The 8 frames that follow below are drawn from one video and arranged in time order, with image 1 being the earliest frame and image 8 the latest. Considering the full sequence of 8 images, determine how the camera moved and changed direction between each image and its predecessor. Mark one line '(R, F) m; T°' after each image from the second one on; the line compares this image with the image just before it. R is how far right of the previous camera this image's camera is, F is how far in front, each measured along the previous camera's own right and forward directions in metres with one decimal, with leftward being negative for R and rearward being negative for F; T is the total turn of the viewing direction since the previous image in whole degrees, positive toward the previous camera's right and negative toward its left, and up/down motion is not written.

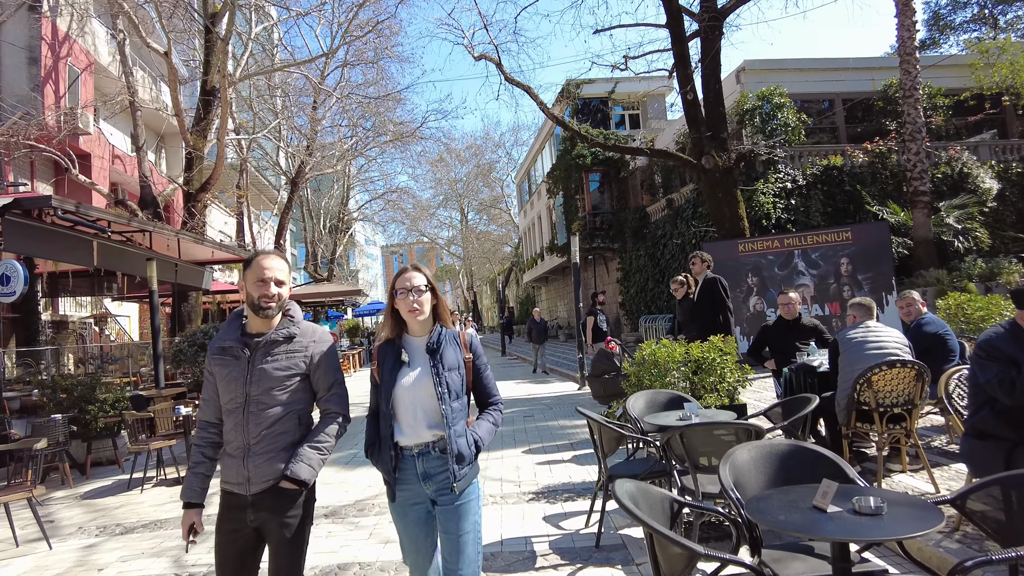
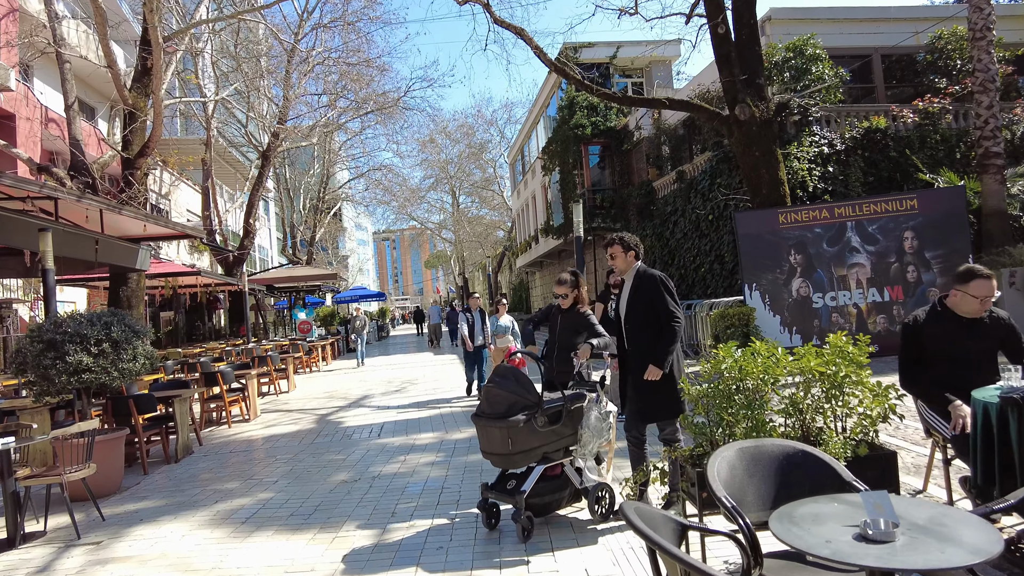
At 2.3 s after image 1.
(+0.1, +2.1) m; +1°
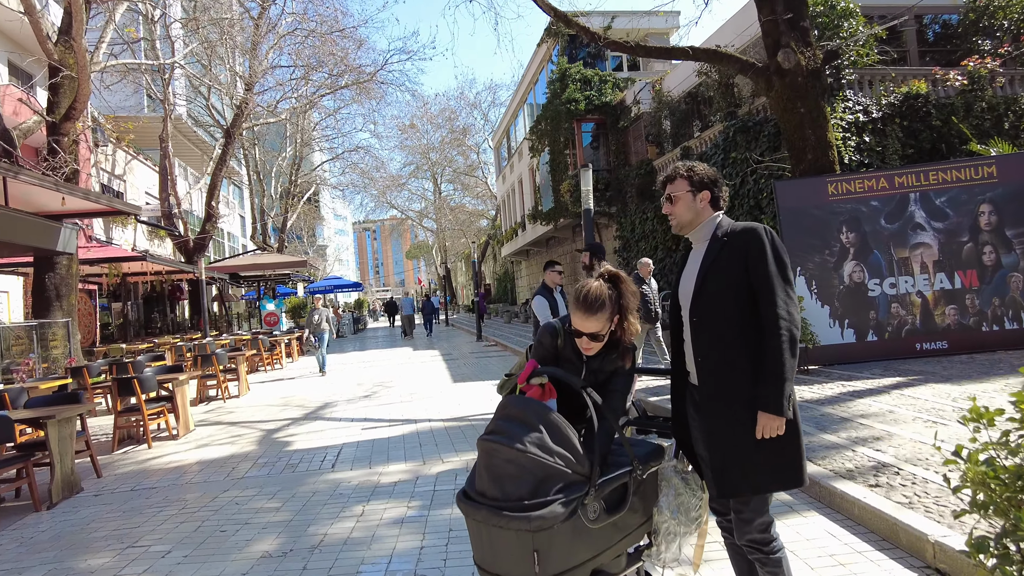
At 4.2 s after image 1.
(-0.1, +1.7) m; +2°
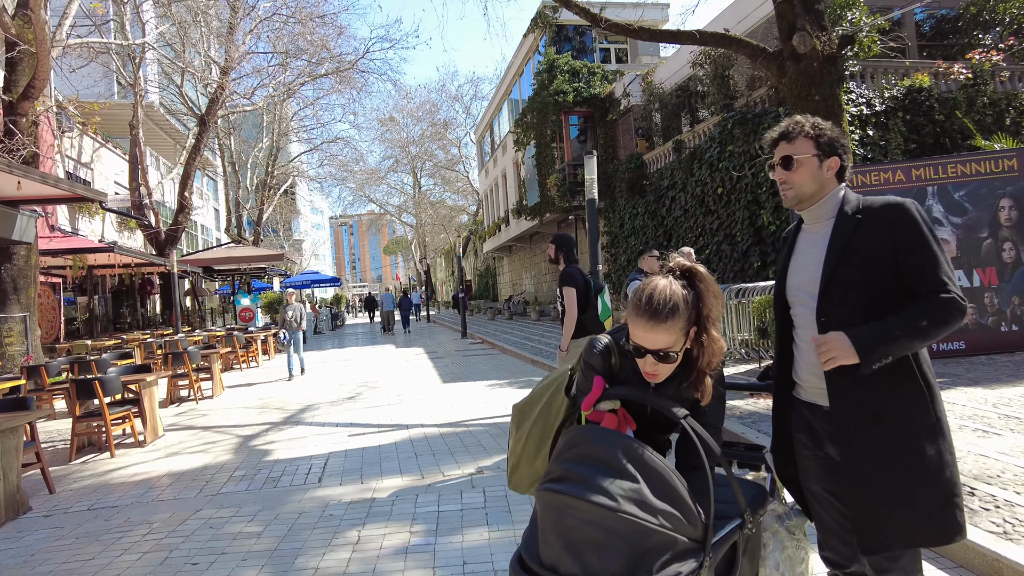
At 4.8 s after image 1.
(-0.2, +0.5) m; +2°
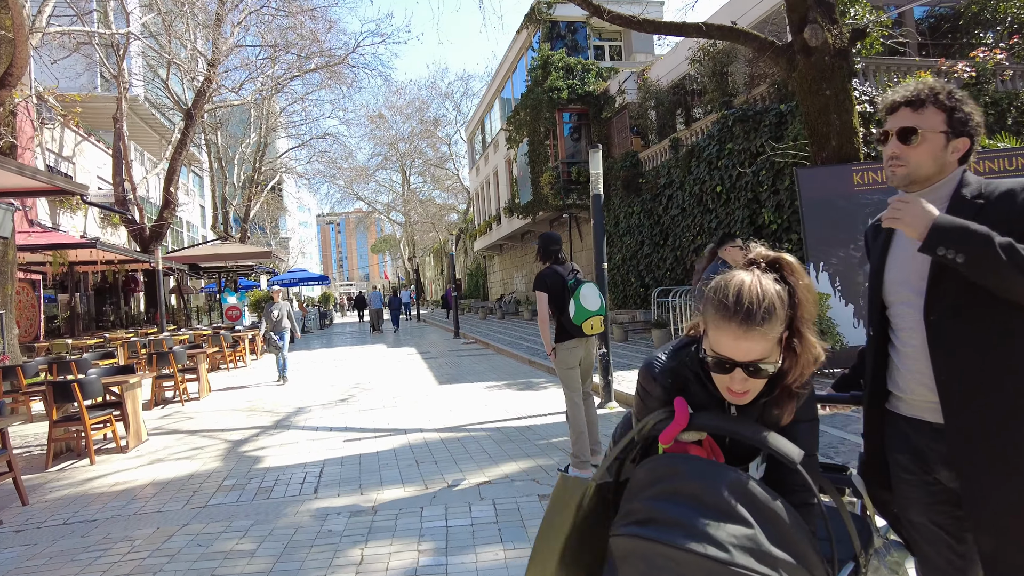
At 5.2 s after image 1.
(-0.1, +0.3) m; +1°
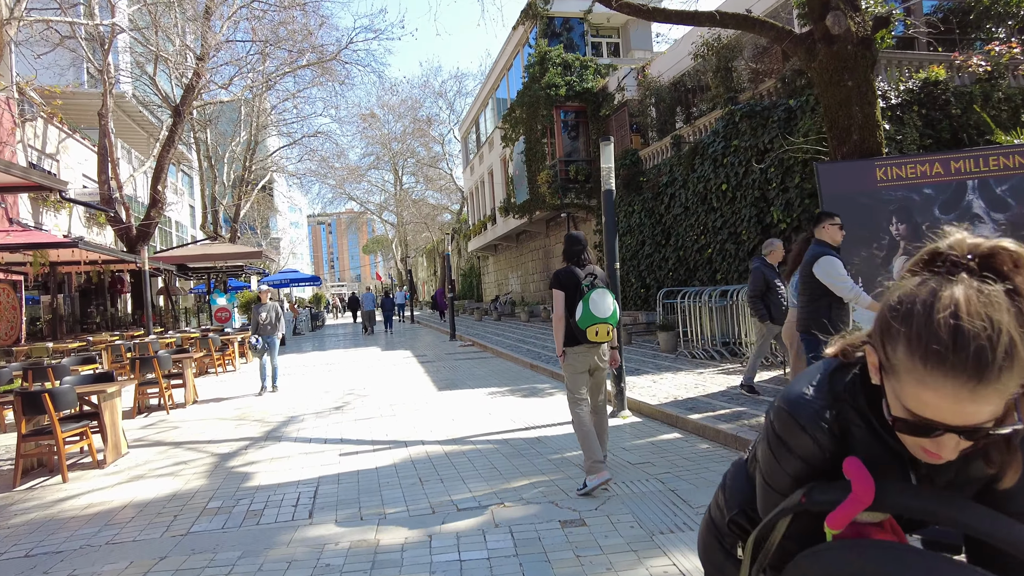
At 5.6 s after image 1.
(-0.1, +0.4) m; +1°
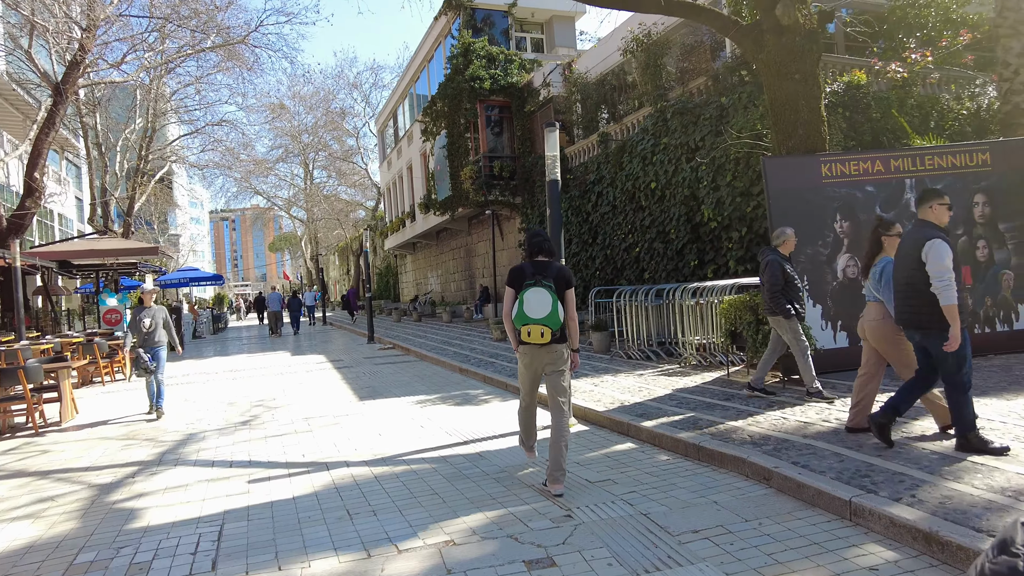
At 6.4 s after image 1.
(-0.2, +0.6) m; +7°
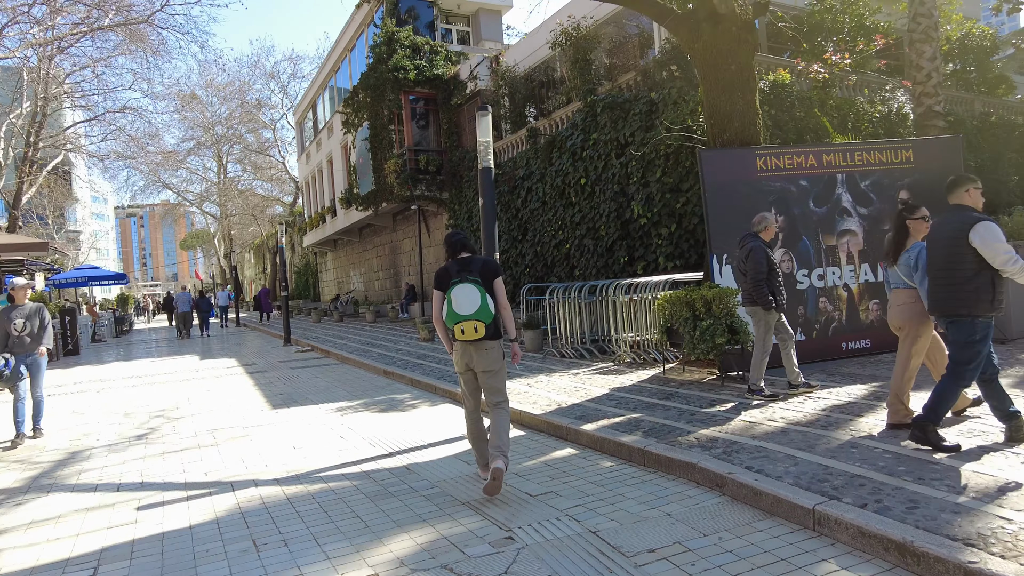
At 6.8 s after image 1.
(0.0, +0.4) m; +7°
